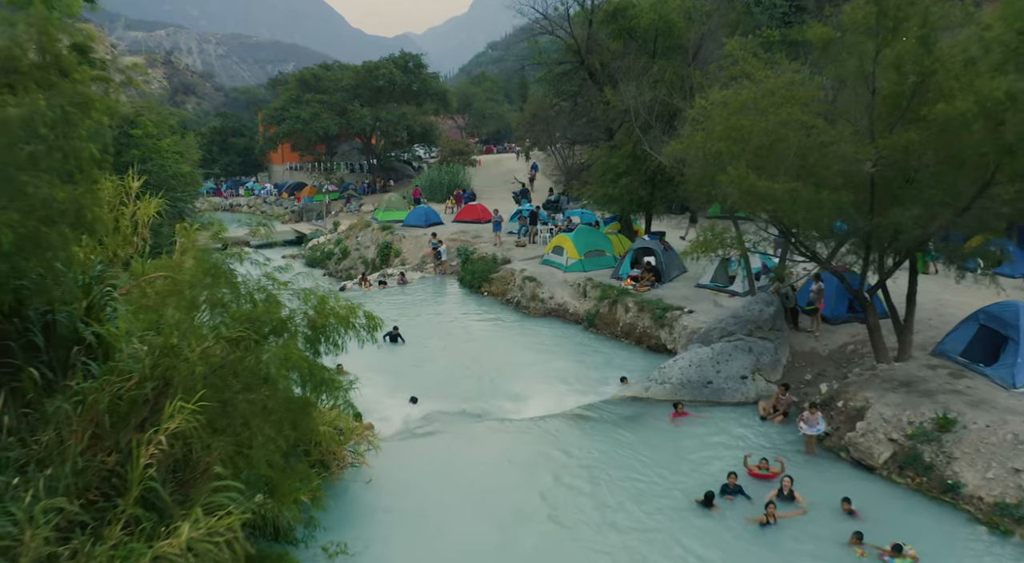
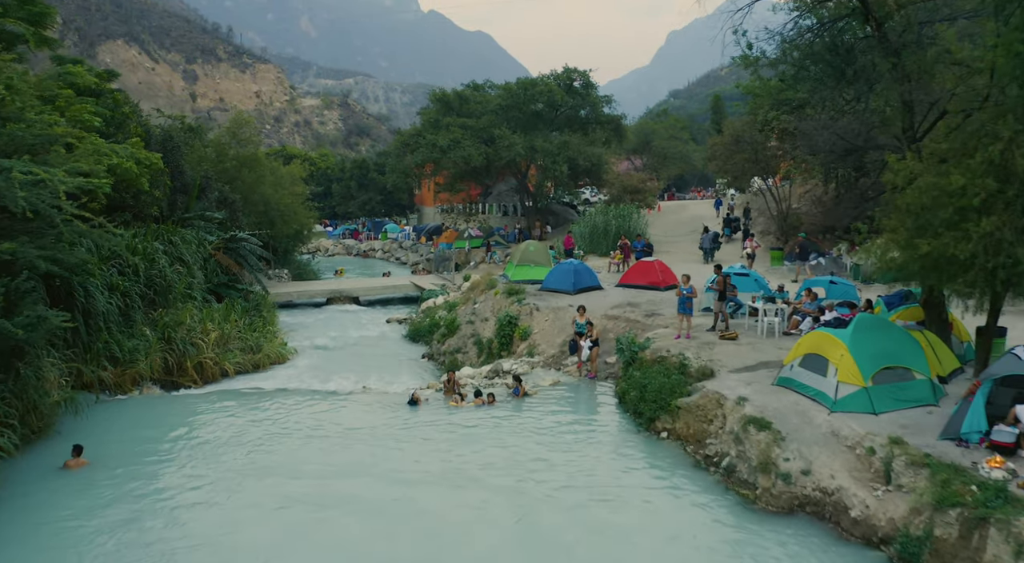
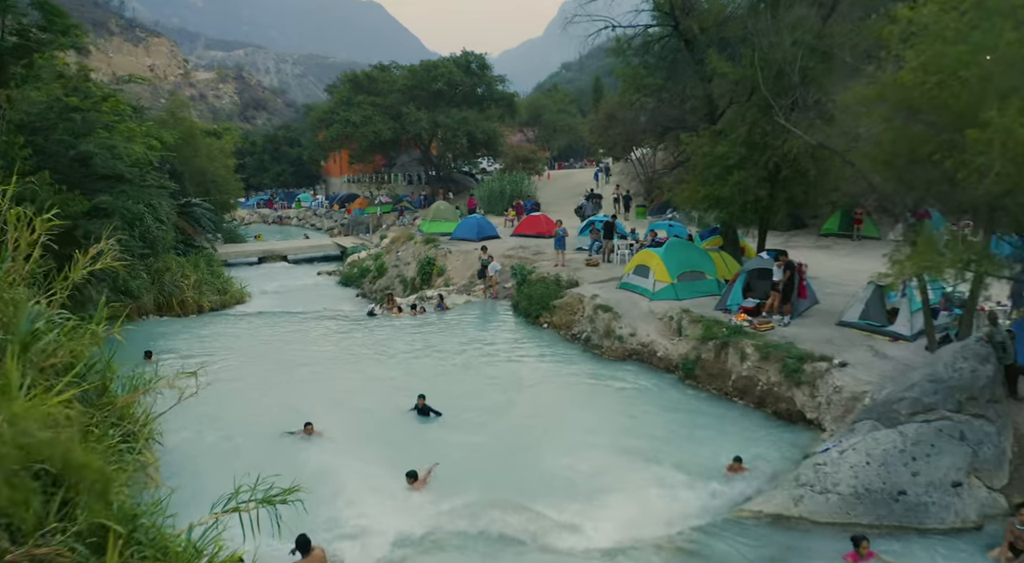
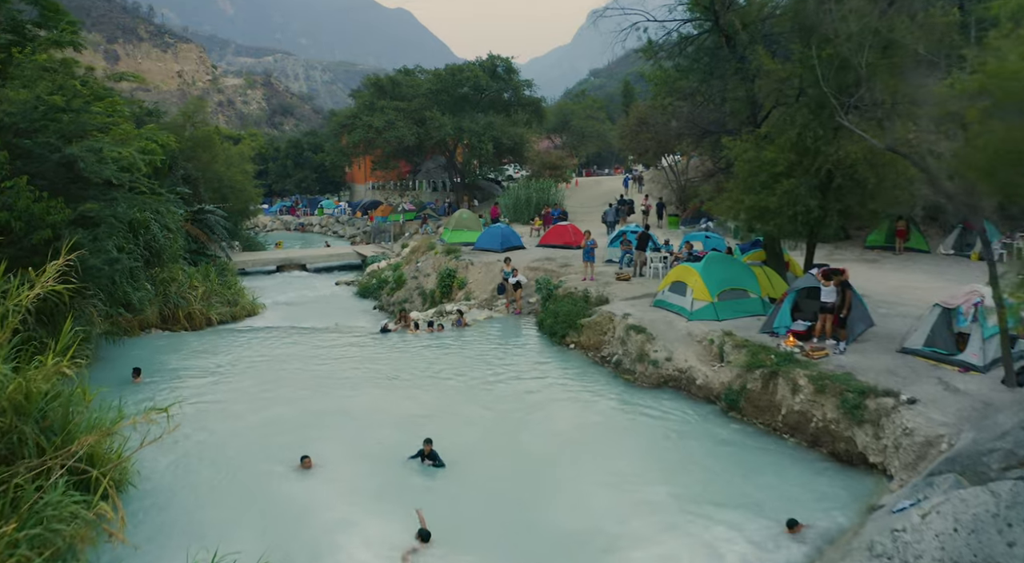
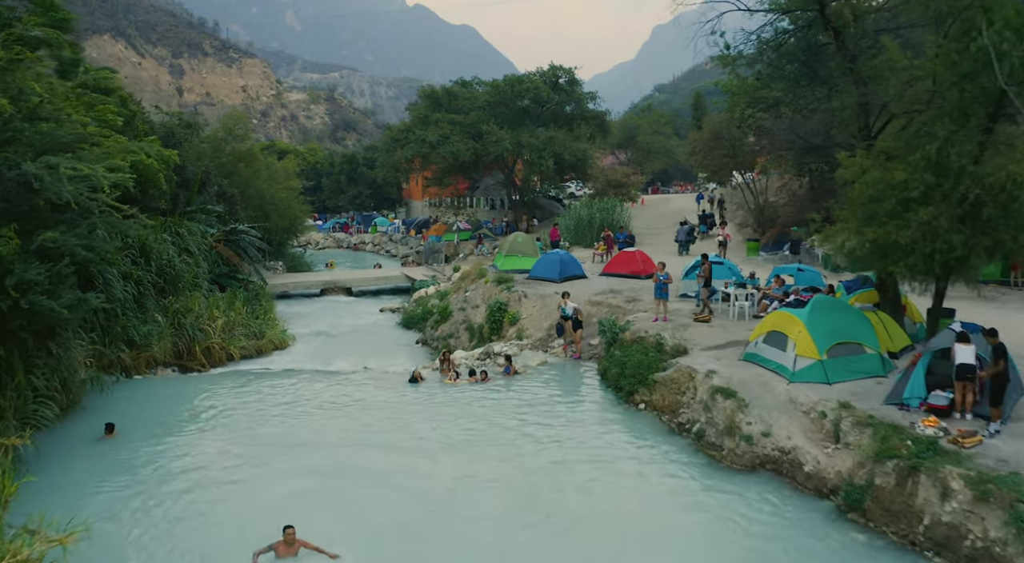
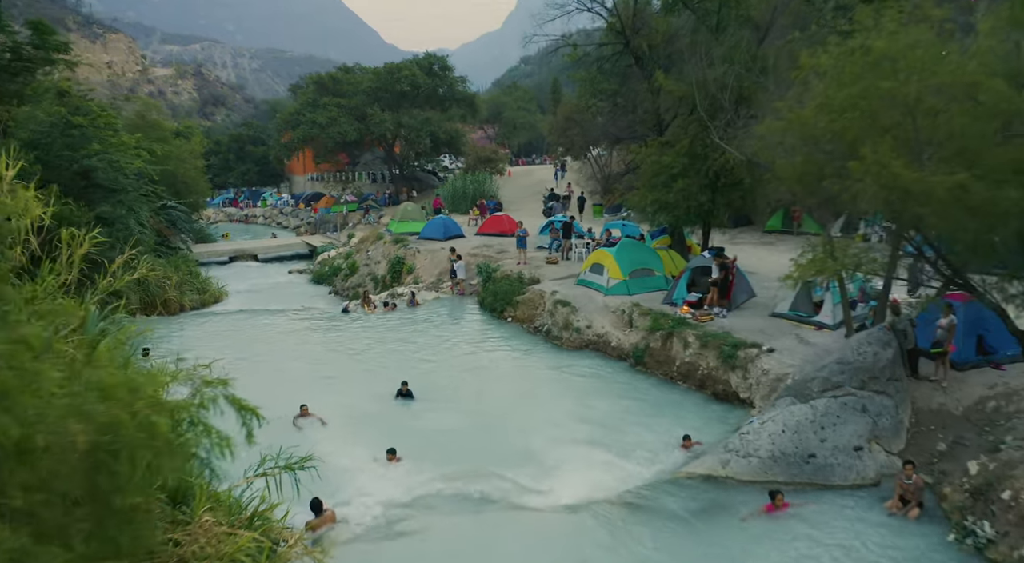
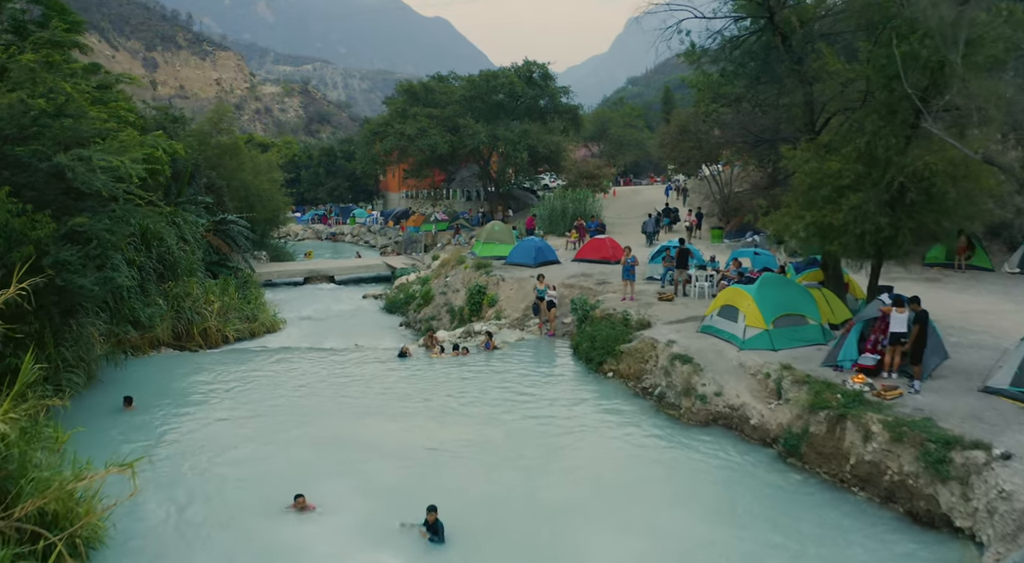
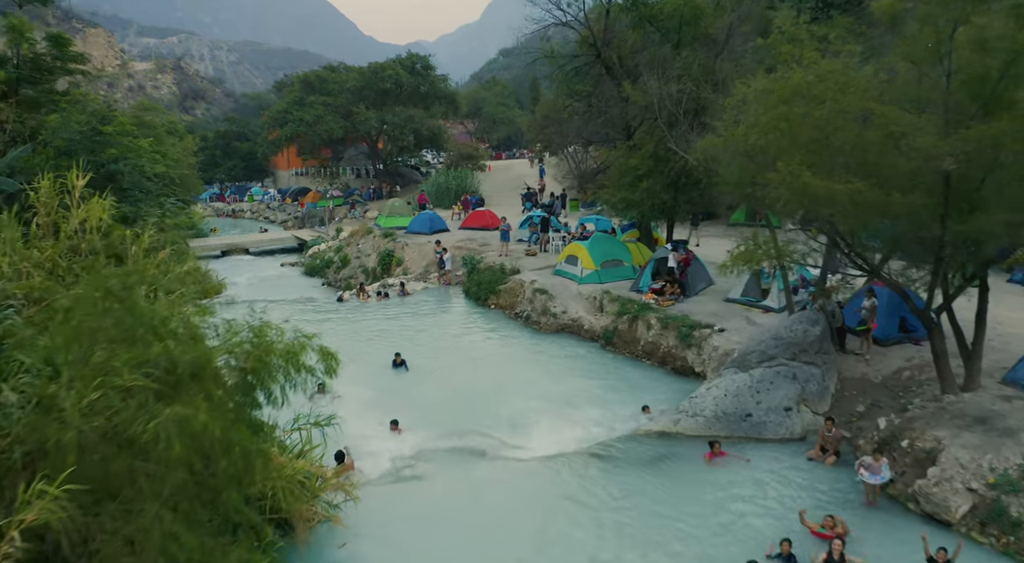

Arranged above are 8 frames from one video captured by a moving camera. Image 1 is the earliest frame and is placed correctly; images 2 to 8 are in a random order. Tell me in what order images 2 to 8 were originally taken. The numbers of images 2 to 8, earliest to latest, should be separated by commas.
8, 6, 3, 4, 7, 5, 2
